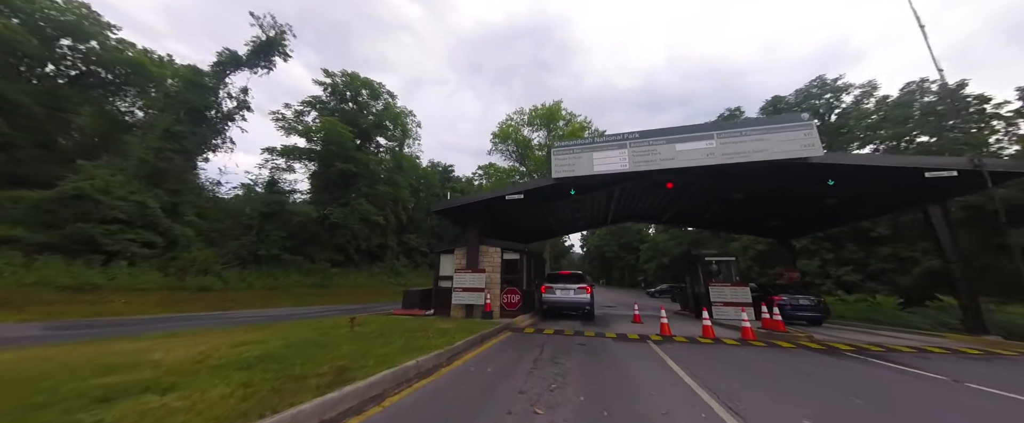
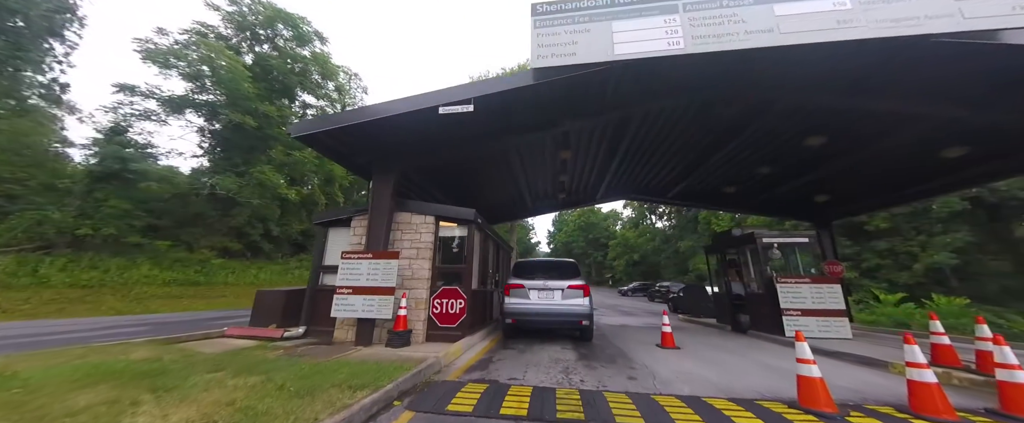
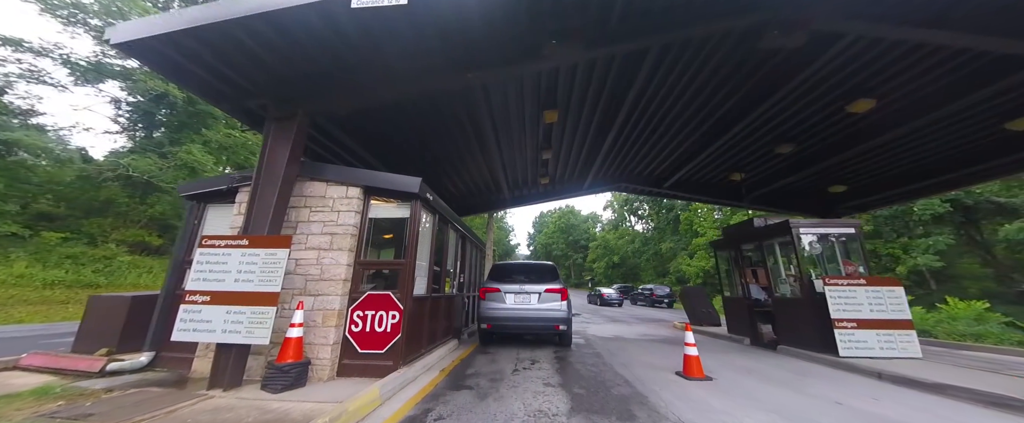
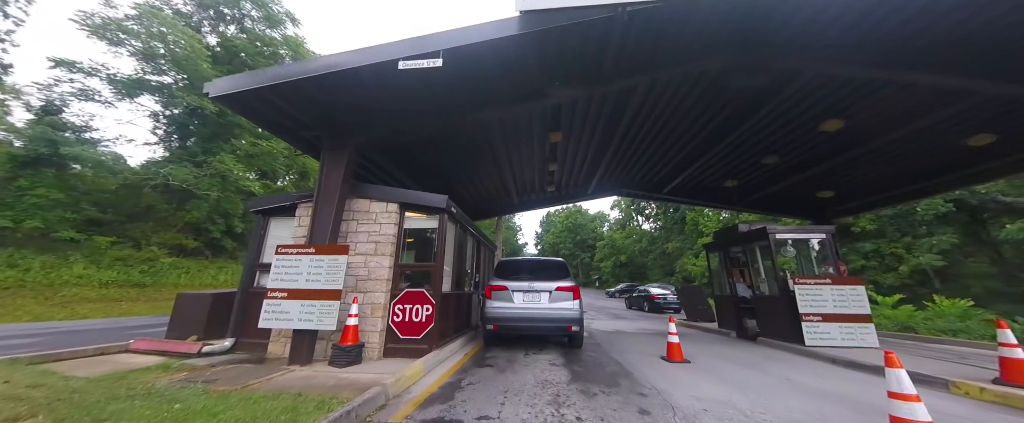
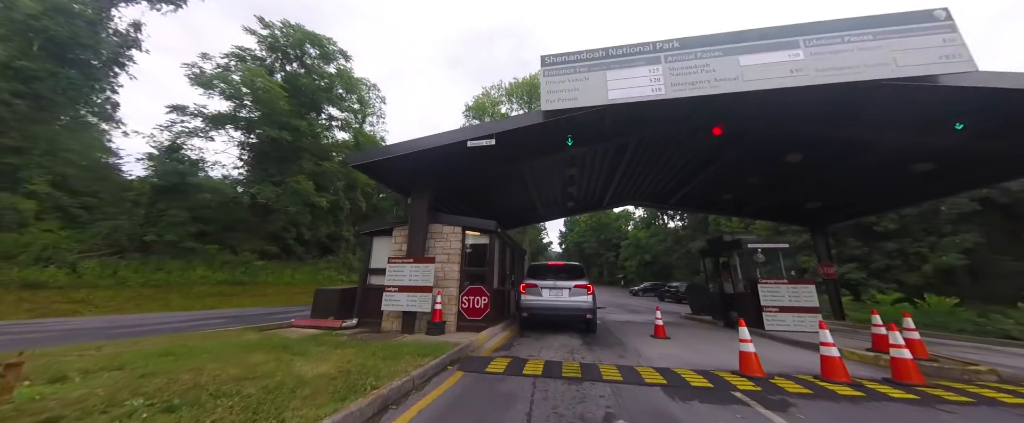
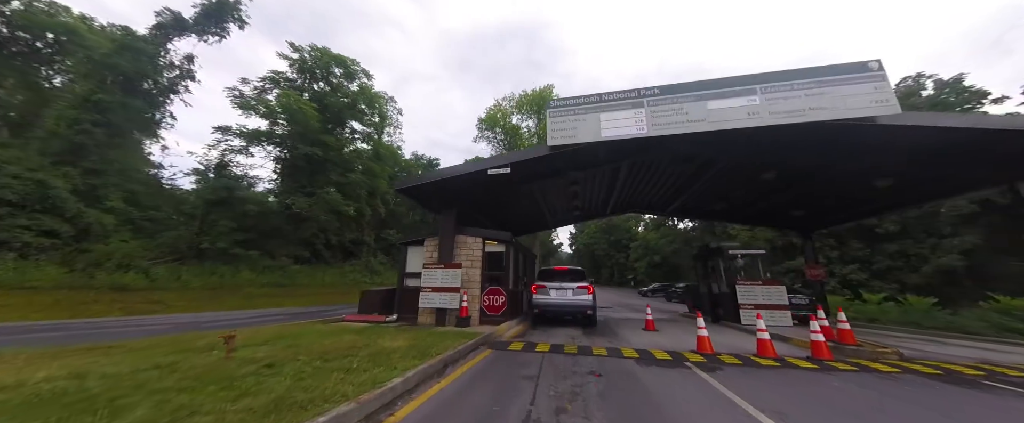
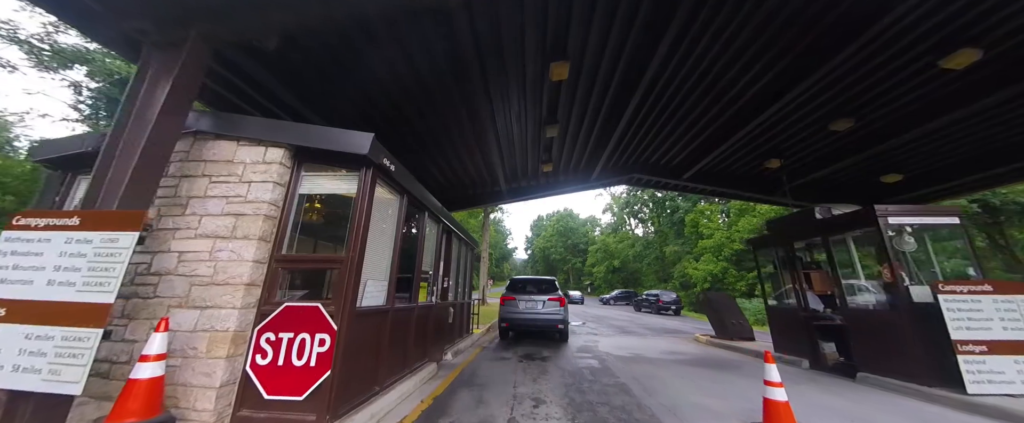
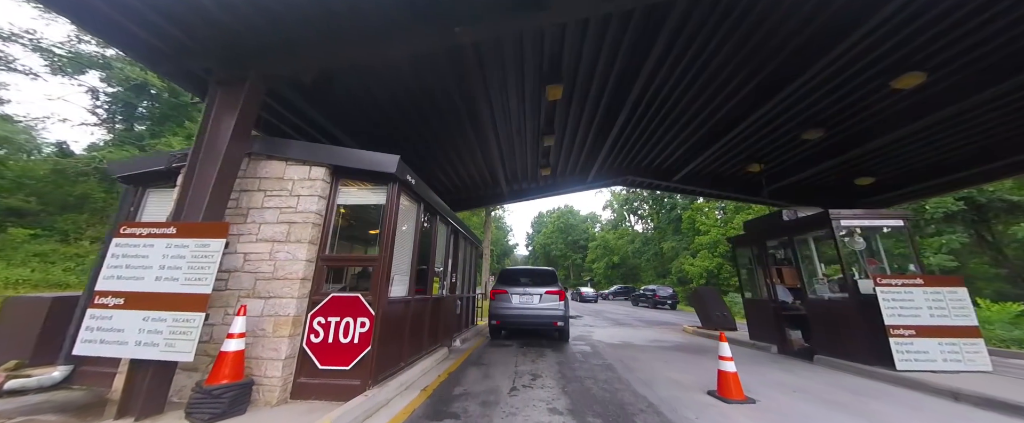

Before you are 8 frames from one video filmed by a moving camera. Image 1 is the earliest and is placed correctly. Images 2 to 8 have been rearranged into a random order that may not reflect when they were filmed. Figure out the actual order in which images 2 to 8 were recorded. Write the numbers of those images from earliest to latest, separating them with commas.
6, 5, 2, 4, 3, 8, 7
